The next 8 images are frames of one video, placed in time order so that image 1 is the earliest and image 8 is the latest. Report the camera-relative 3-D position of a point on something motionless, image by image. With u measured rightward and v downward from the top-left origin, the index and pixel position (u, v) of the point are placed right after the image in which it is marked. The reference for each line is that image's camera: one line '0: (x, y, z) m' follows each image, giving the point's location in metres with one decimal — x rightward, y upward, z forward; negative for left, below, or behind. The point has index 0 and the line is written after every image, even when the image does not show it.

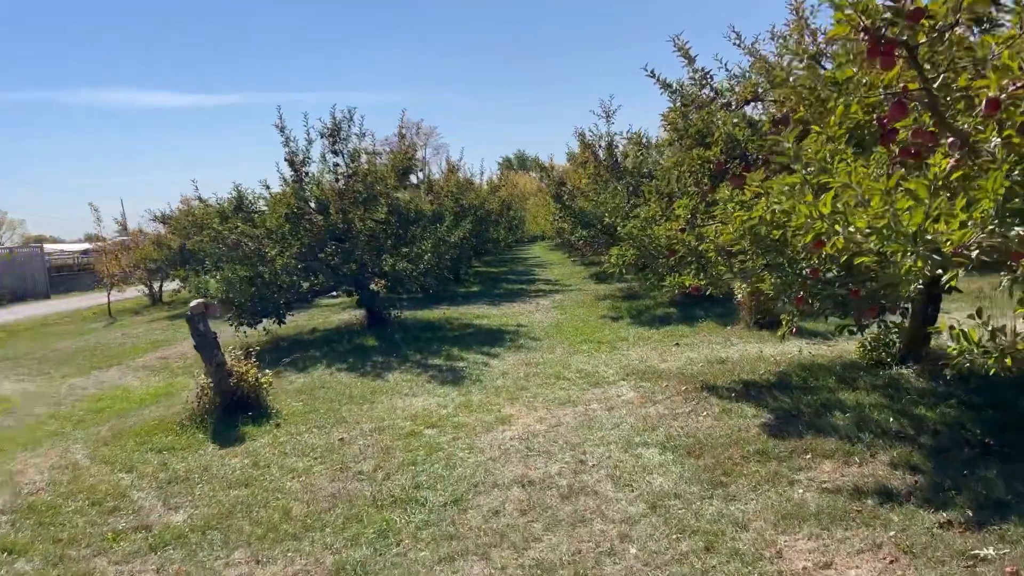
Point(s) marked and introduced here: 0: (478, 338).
0: (-0.5, -0.7, +11.5) m
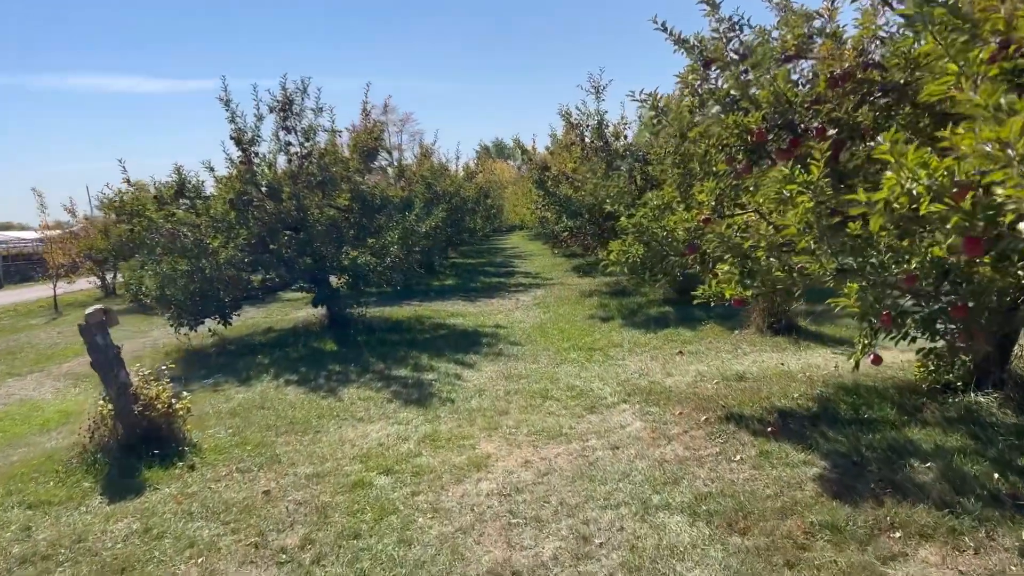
0: (-0.8, -0.7, +10.2) m
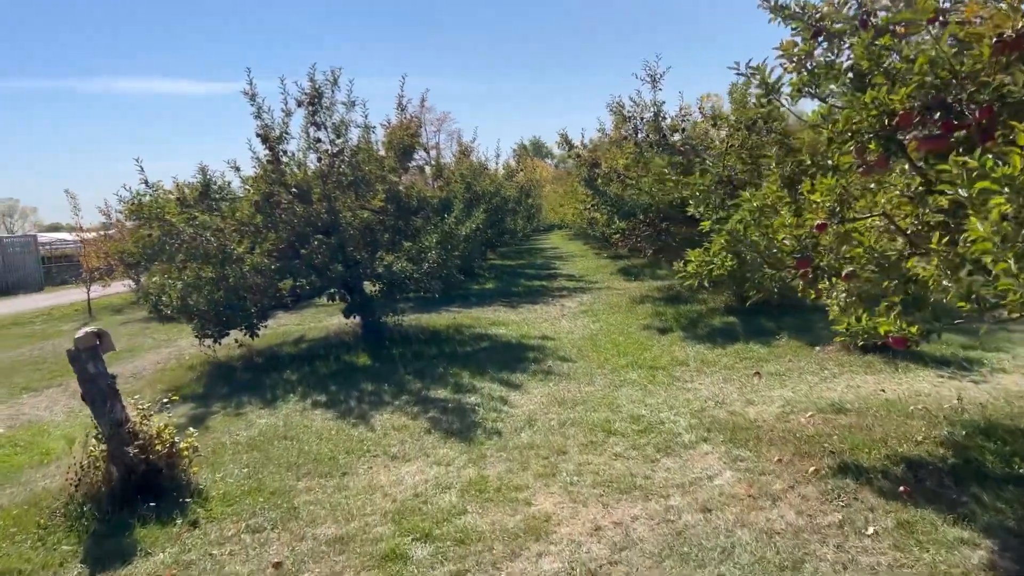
0: (-0.2, -0.8, +9.3) m
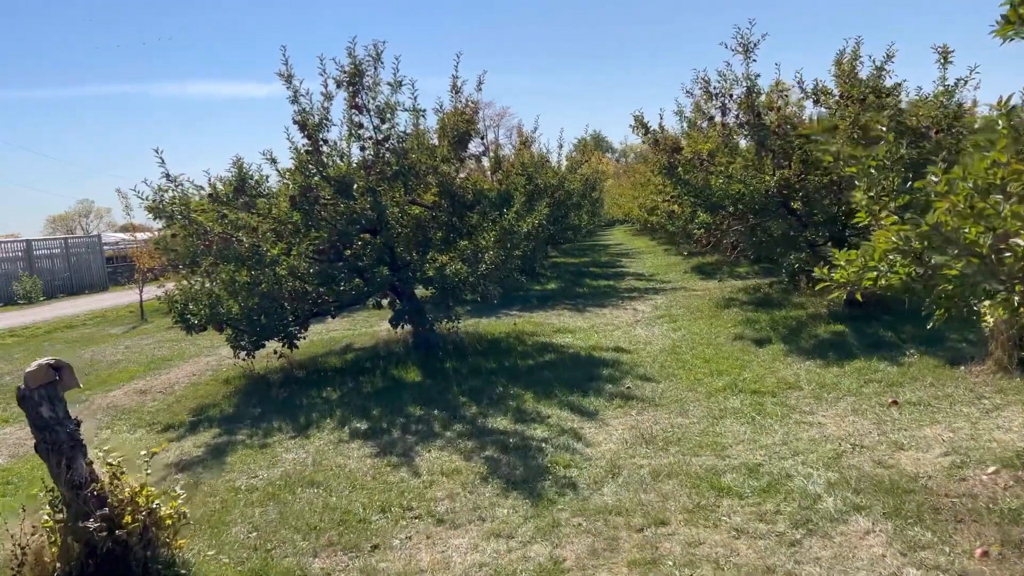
0: (+0.5, -0.8, +8.0) m
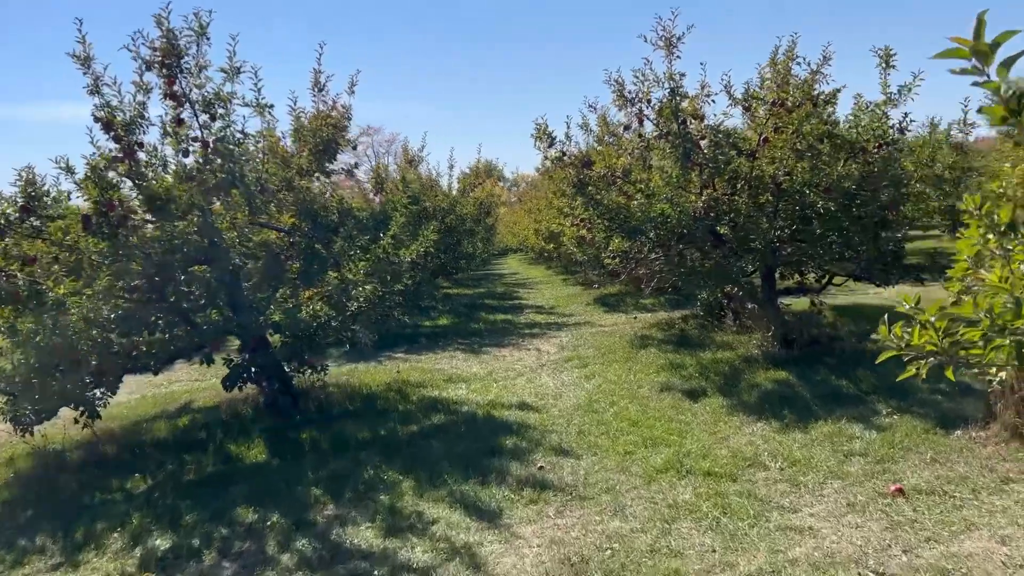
0: (-0.5, -1.2, +6.2) m
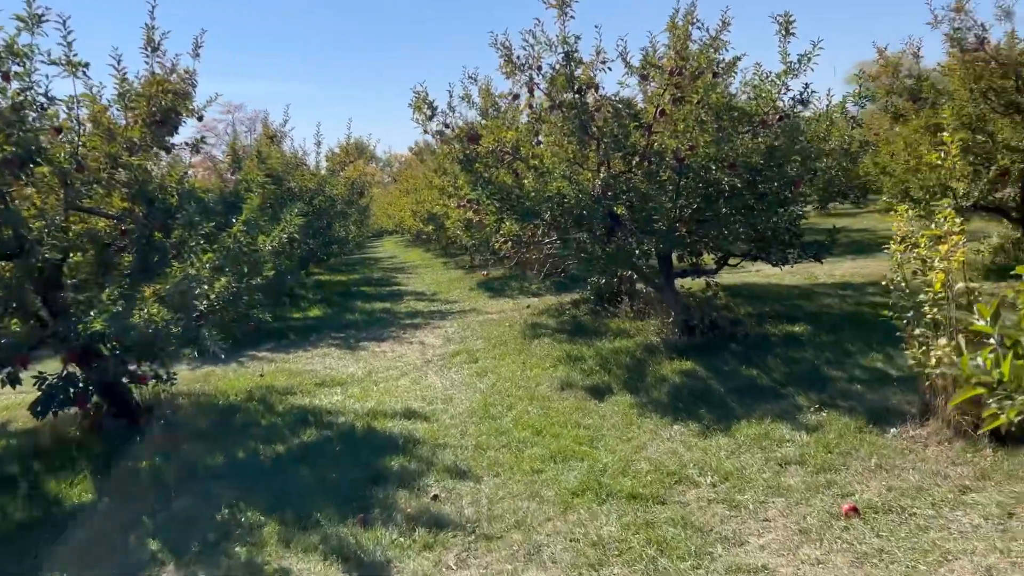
0: (-1.2, -1.2, +5.2) m
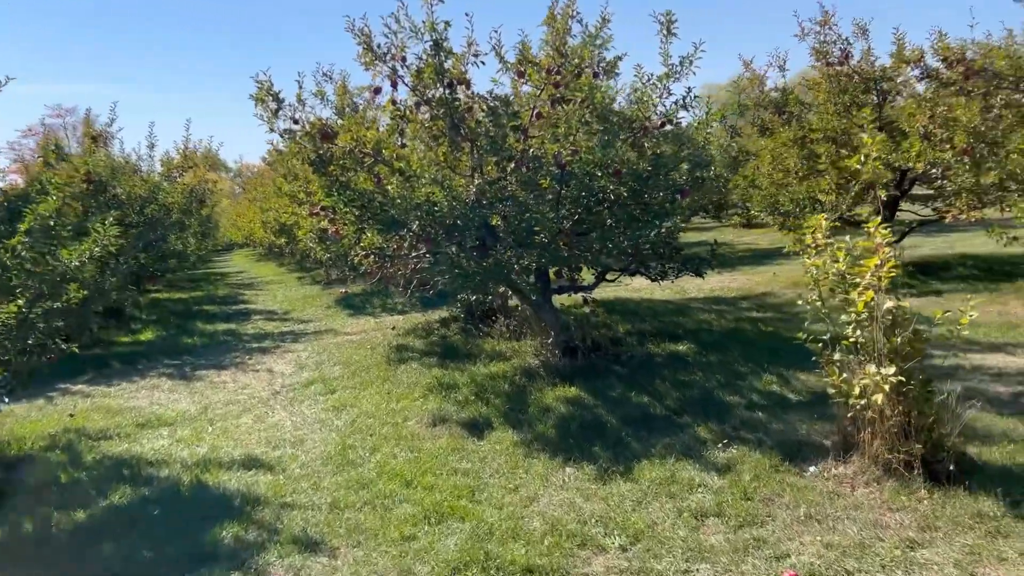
0: (-1.9, -1.3, +4.1) m
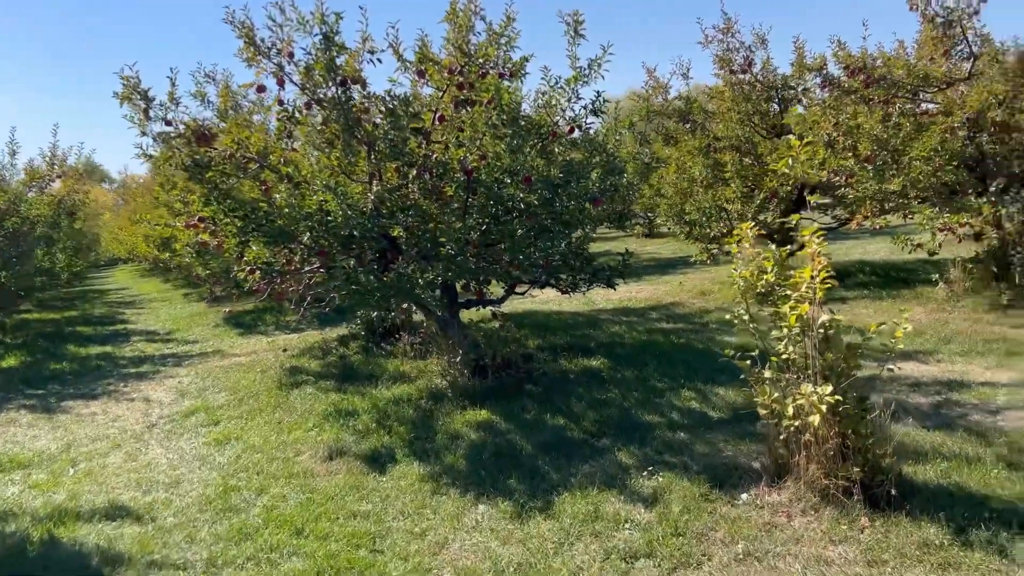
0: (-2.3, -1.4, +3.3) m
